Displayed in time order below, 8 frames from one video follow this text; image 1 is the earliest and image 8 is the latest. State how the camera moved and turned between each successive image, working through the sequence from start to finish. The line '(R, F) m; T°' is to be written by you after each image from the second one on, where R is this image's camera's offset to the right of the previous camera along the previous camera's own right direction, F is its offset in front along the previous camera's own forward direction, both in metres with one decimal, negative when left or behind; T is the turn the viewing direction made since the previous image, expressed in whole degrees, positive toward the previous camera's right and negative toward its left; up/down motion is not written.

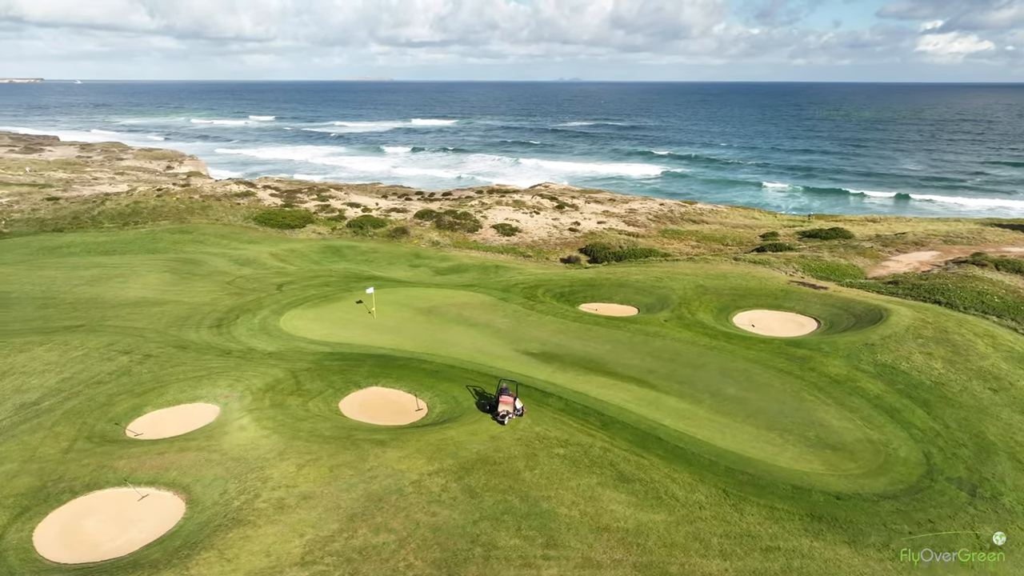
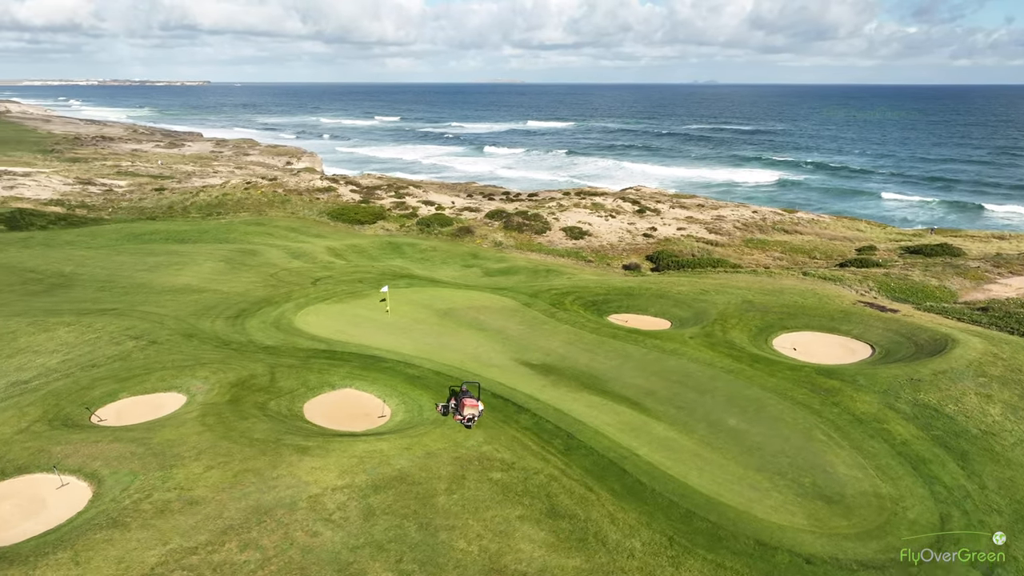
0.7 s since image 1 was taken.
(+3.9, +1.8) m; -10°
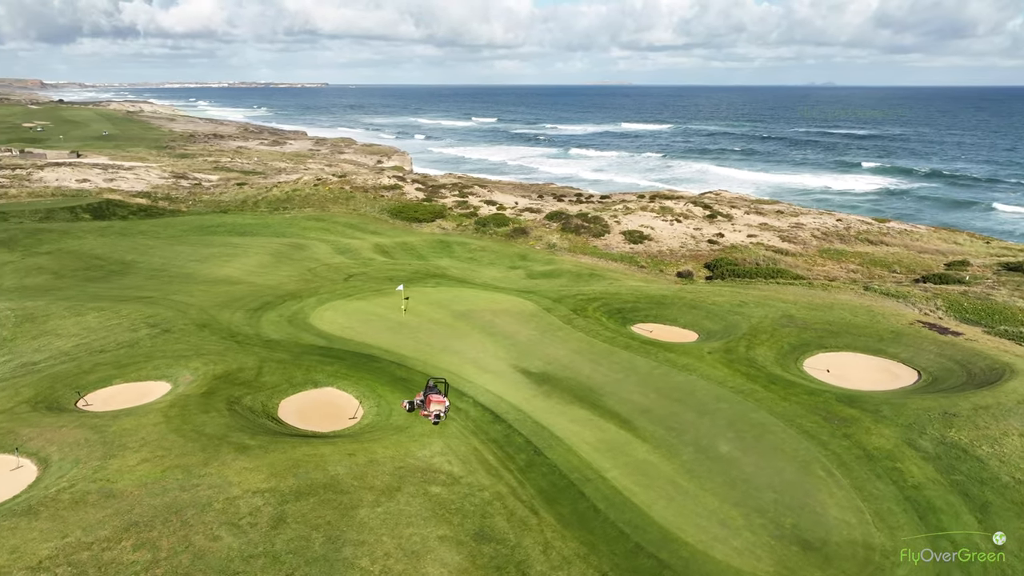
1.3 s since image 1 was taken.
(+3.1, +1.3) m; -8°
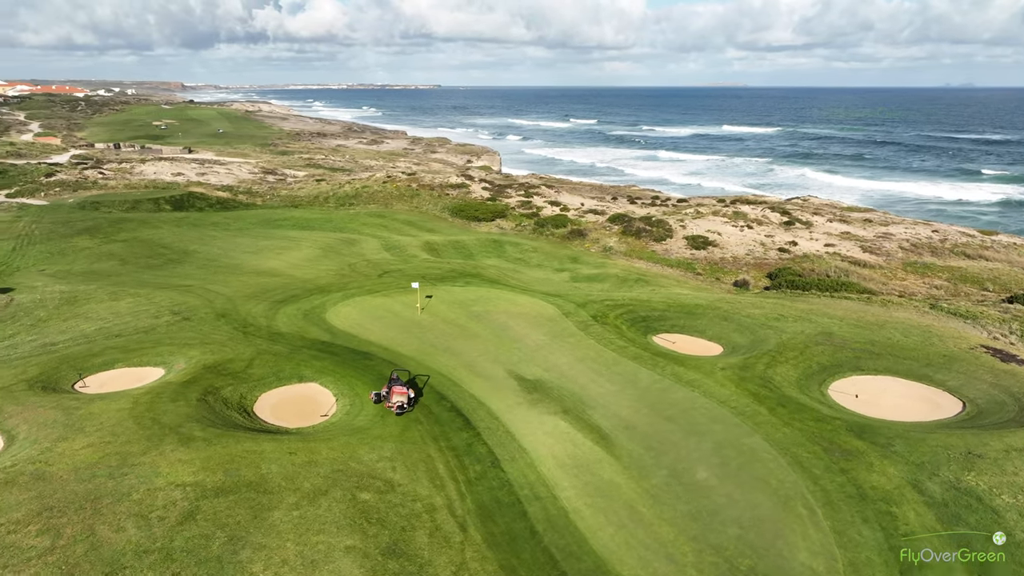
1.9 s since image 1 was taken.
(+3.1, +1.1) m; -8°
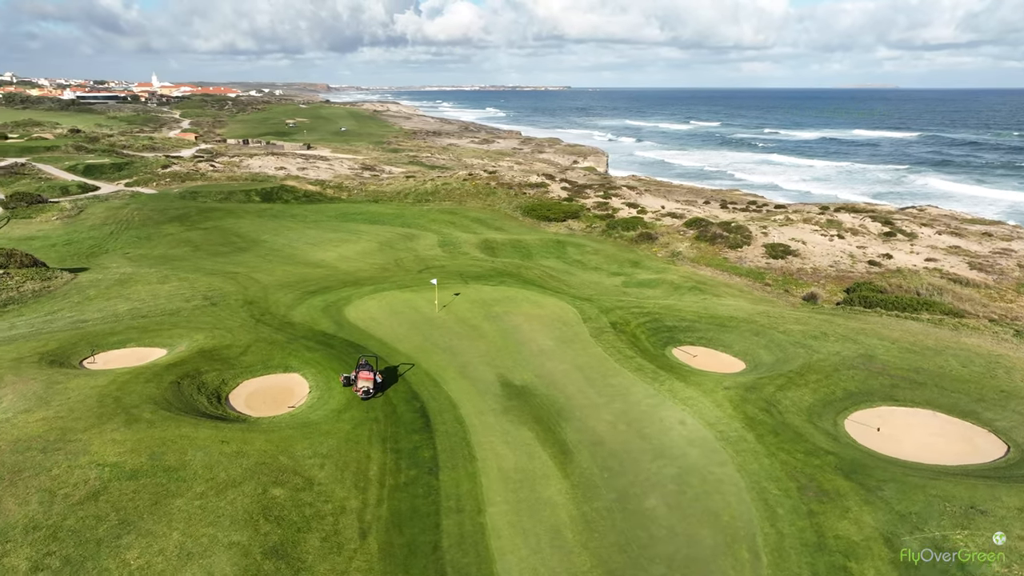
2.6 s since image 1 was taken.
(+3.7, +1.2) m; -10°
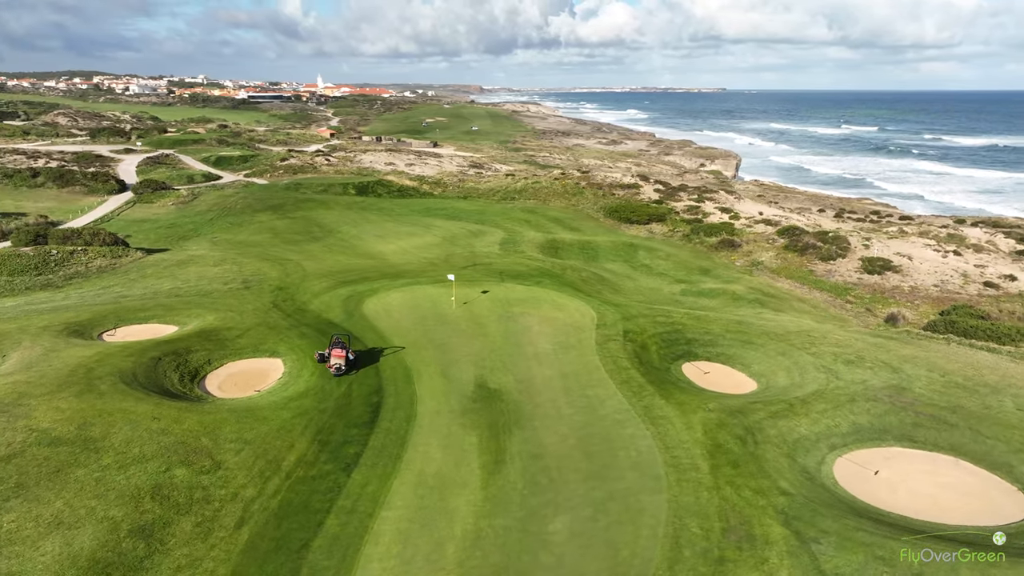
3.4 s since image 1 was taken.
(+4.4, +1.3) m; -11°
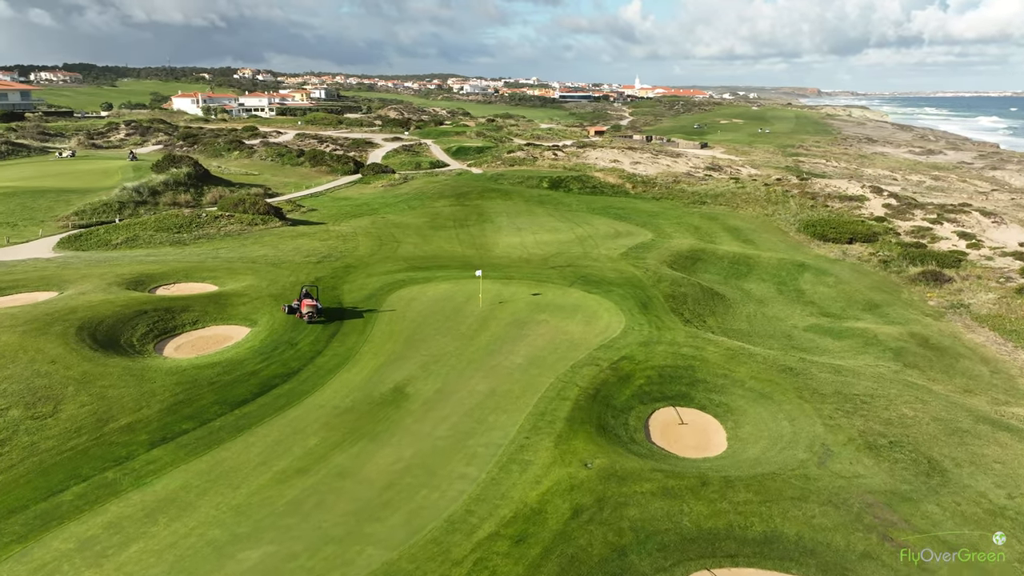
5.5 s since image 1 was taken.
(+8.8, +4.4) m; -24°
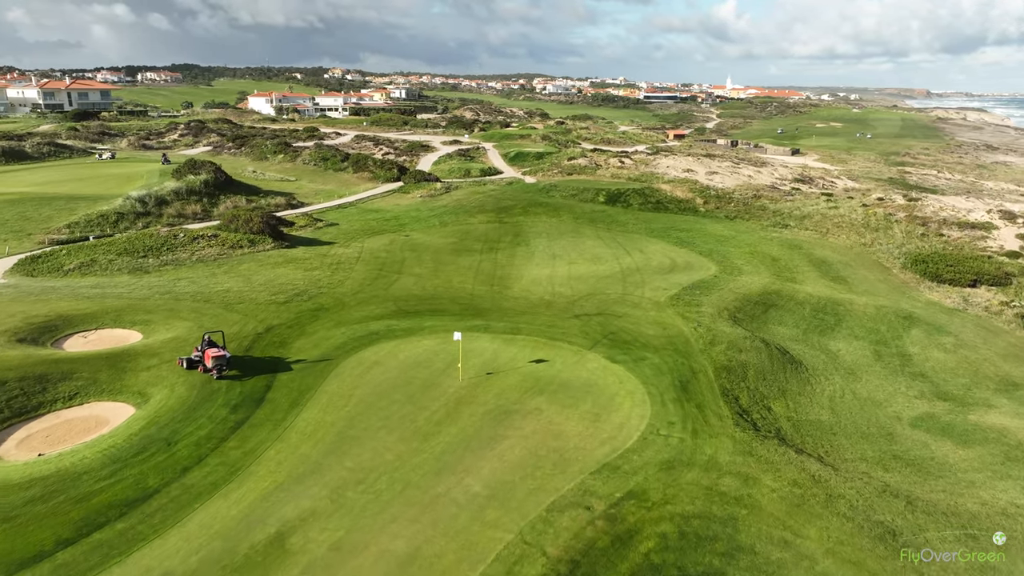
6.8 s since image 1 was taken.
(+2.3, +6.4) m; -6°
